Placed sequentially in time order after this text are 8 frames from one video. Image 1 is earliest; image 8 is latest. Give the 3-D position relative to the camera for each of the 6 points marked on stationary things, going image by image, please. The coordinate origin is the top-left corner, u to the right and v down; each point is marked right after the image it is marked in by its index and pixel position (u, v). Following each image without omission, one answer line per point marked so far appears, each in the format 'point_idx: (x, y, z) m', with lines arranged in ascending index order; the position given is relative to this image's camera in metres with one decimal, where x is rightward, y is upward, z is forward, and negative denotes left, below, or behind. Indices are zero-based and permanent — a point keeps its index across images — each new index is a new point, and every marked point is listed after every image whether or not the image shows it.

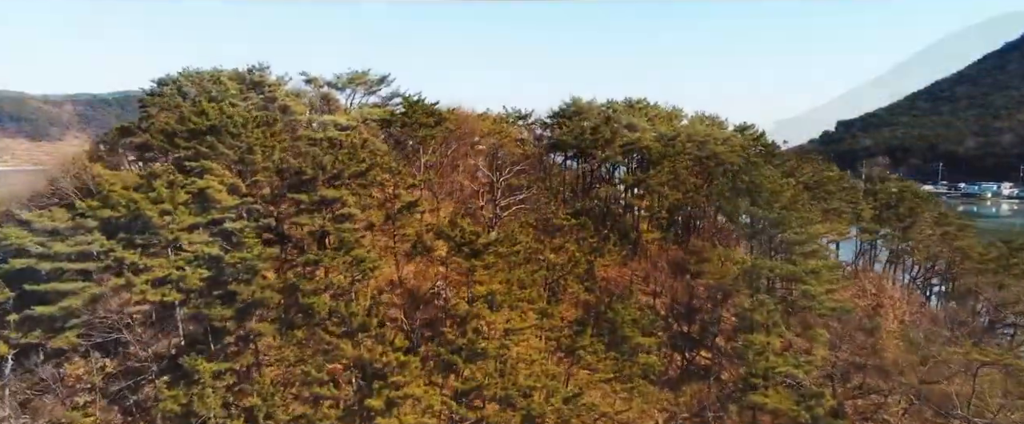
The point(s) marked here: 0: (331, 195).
0: (-5.6, +0.5, +20.0) m
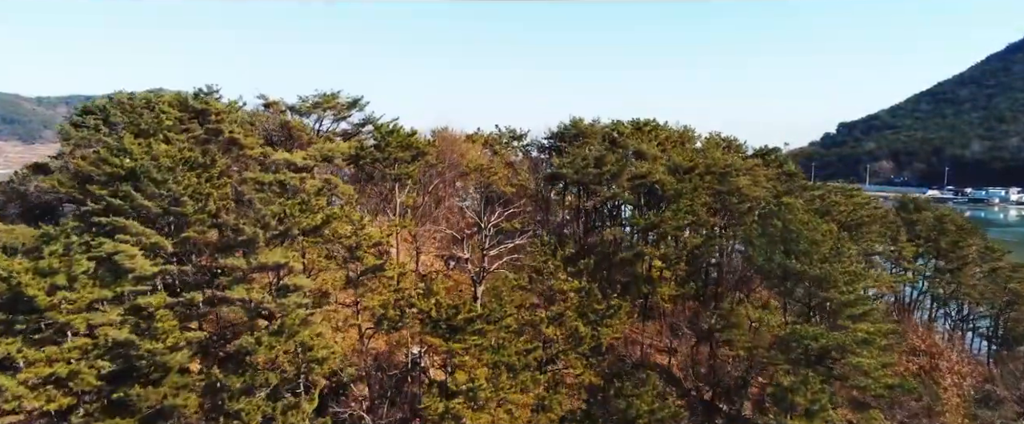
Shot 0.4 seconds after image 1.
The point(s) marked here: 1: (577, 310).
0: (-5.9, -1.2, +16.1) m
1: (+1.8, -2.8, +18.6) m
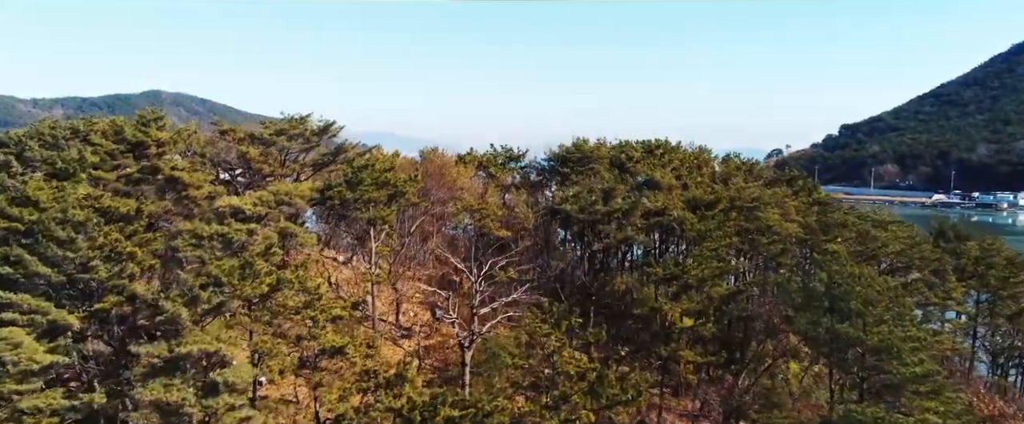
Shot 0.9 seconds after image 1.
0: (-6.0, -2.6, +12.6) m
1: (+1.7, -4.2, +15.2) m
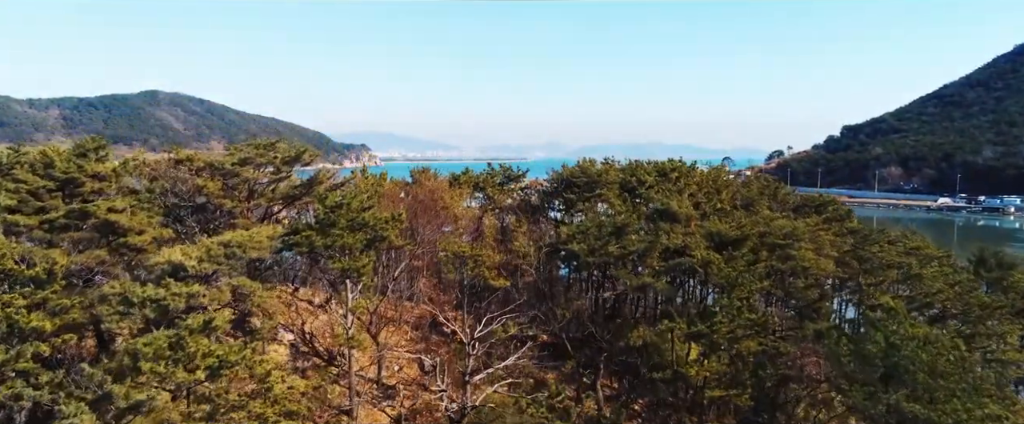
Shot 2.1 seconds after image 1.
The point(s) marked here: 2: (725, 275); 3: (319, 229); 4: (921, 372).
0: (-6.0, -3.8, +9.8) m
1: (+1.7, -5.4, +12.4) m
2: (+5.9, -1.7, +18.1) m
3: (-4.8, -0.4, +16.3) m
4: (+8.9, -3.5, +14.2) m
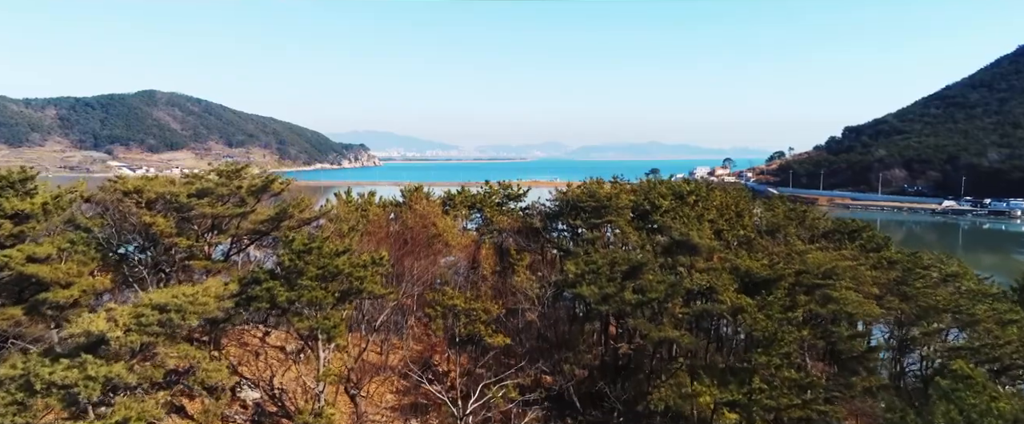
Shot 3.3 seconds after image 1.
0: (-6.0, -4.8, +7.3) m
1: (+1.7, -6.3, +9.8) m
2: (+5.9, -2.7, +15.6) m
3: (-4.8, -1.4, +13.7) m
4: (+8.9, -4.5, +11.7) m
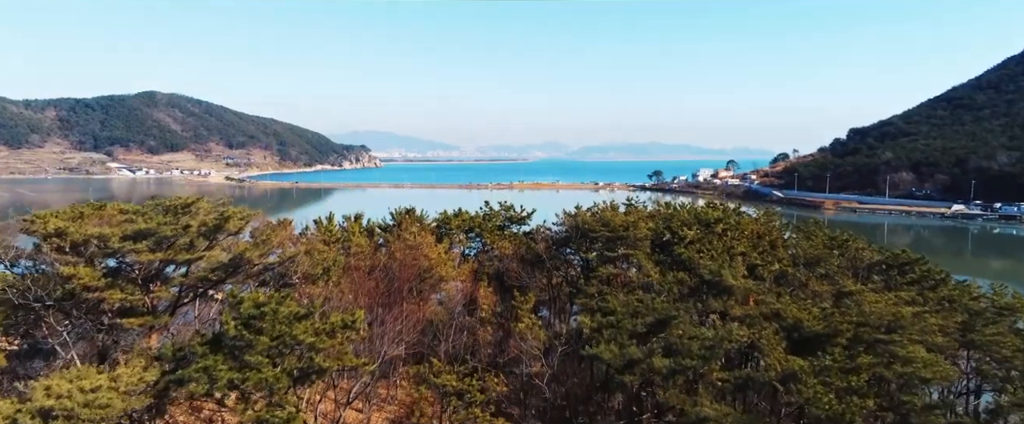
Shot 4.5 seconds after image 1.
0: (-6.0, -5.7, +4.4) m
1: (+1.7, -7.3, +7.0) m
2: (+6.0, -3.7, +12.7) m
3: (-4.7, -2.4, +10.9) m
4: (+9.0, -5.4, +8.8) m
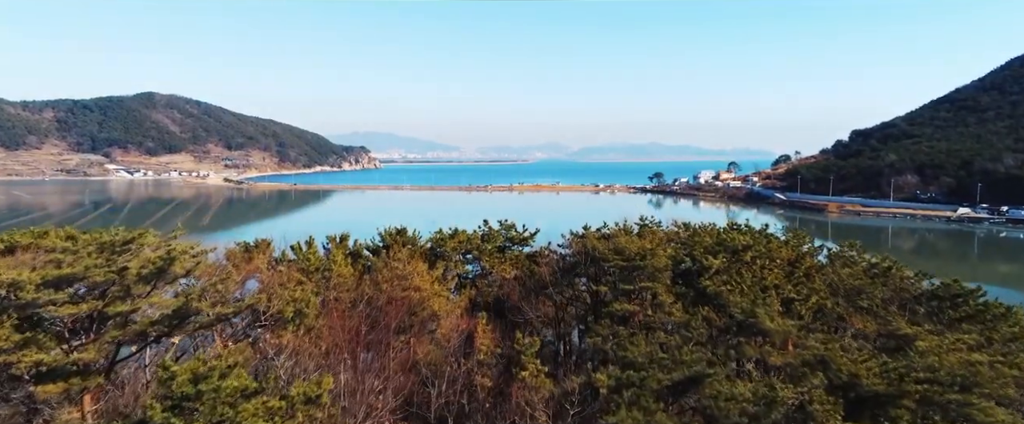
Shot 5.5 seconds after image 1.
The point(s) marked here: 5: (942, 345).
0: (-5.9, -6.4, +2.0) m
1: (+1.8, -8.0, +4.6) m
2: (+6.0, -4.4, +10.3) m
3: (-4.7, -3.0, +8.5) m
4: (+9.1, -6.1, +6.4) m
5: (+9.4, -3.0, +14.1) m
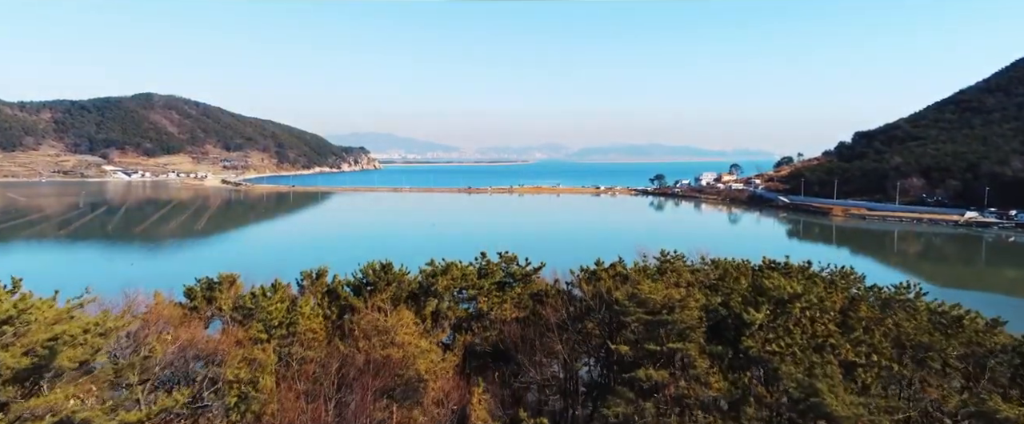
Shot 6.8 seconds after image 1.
0: (-5.9, -7.4, -0.9) m
1: (+1.8, -8.9, +1.6) m
2: (+6.1, -5.3, +7.3) m
3: (-4.6, -4.0, +5.5) m
4: (+9.1, -7.1, +3.4) m
5: (+9.5, -4.0, +11.1) m
